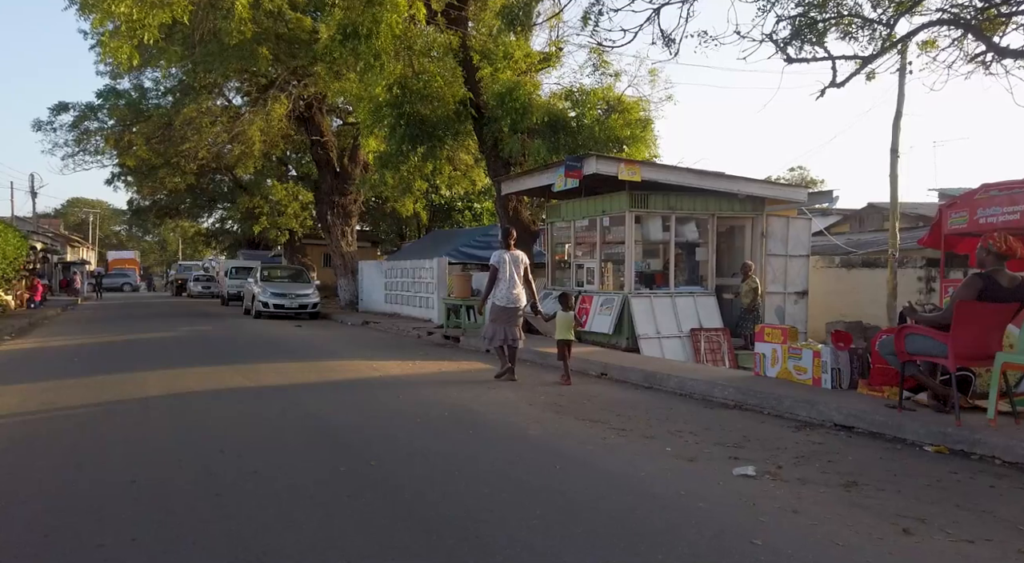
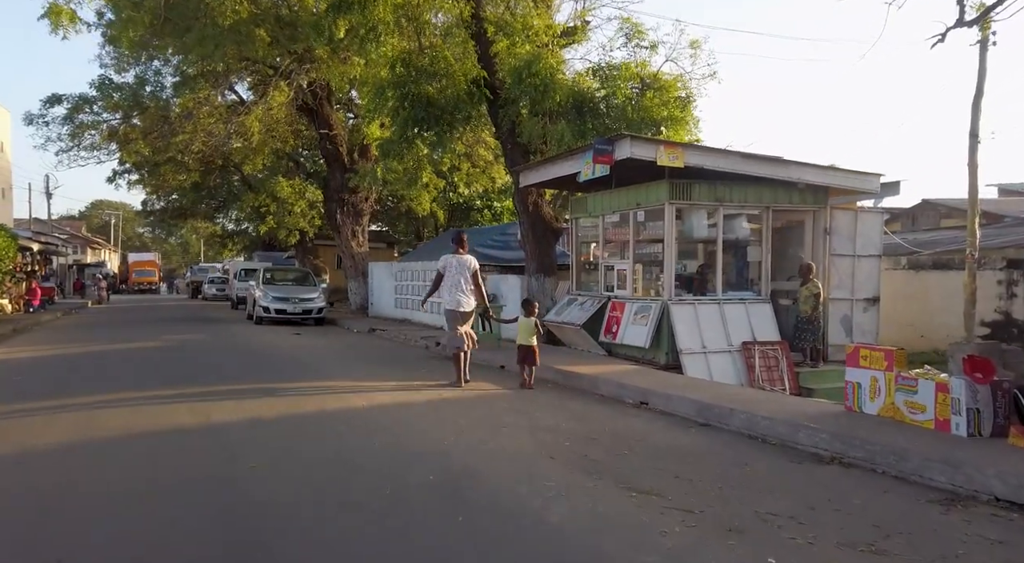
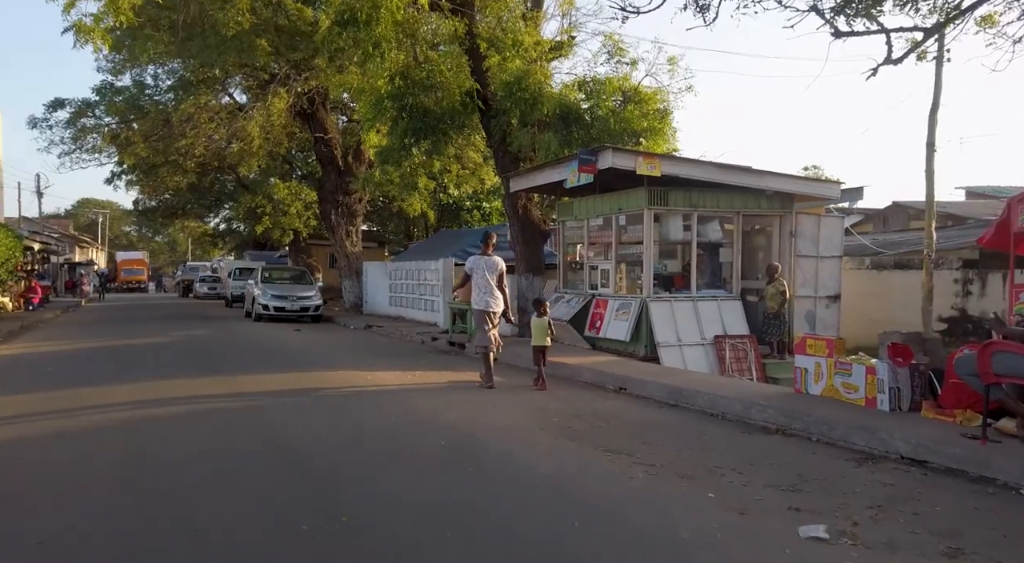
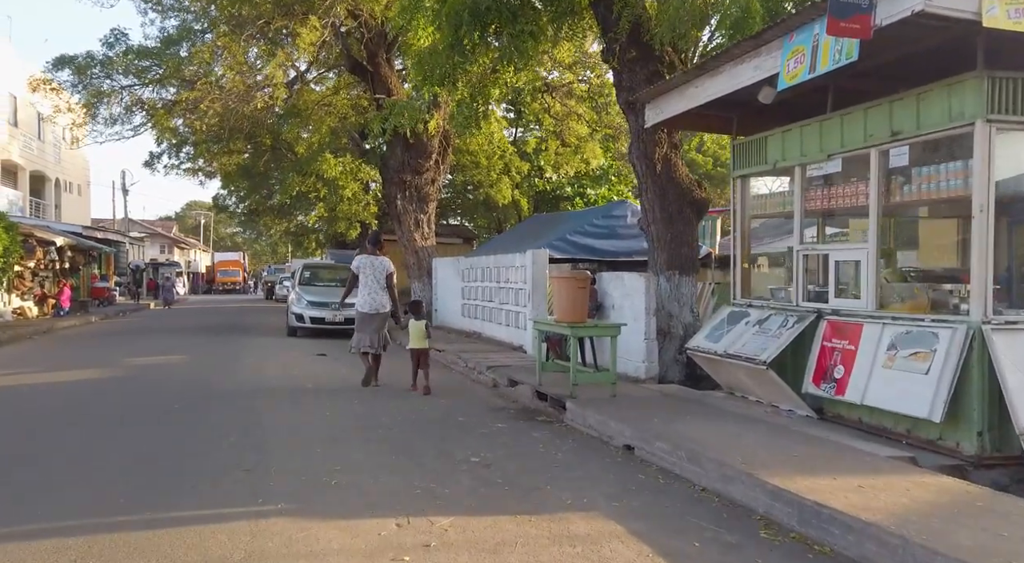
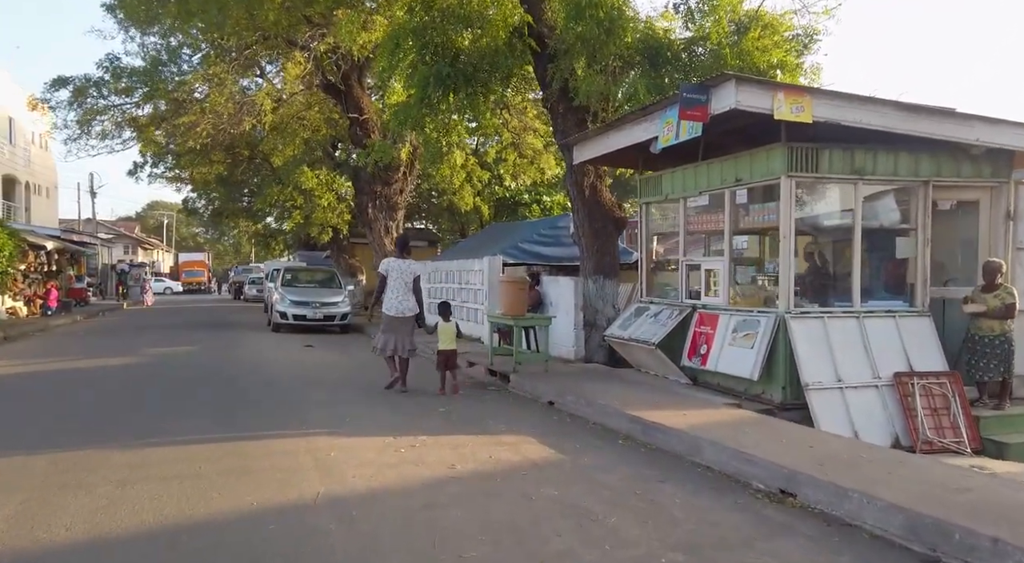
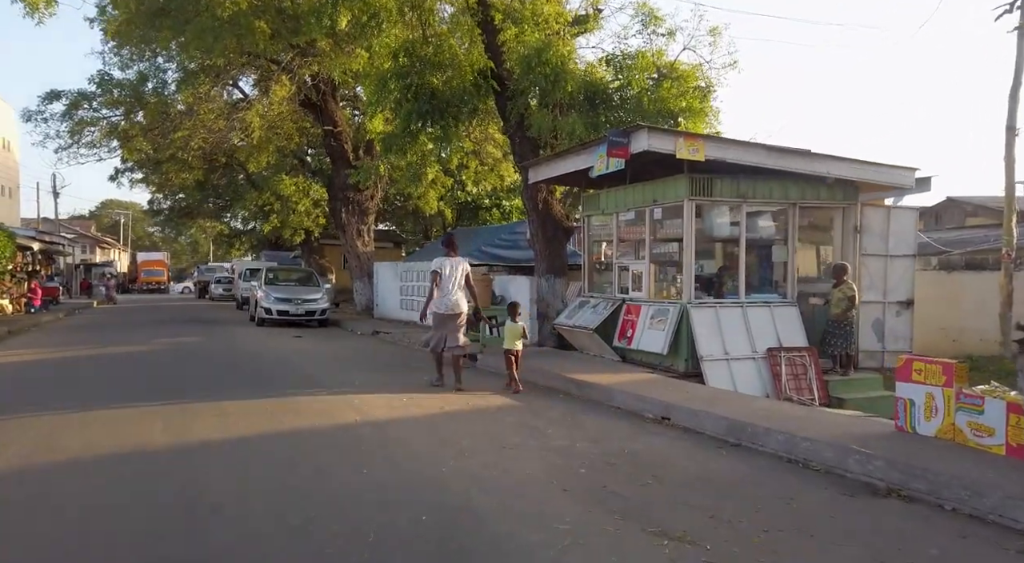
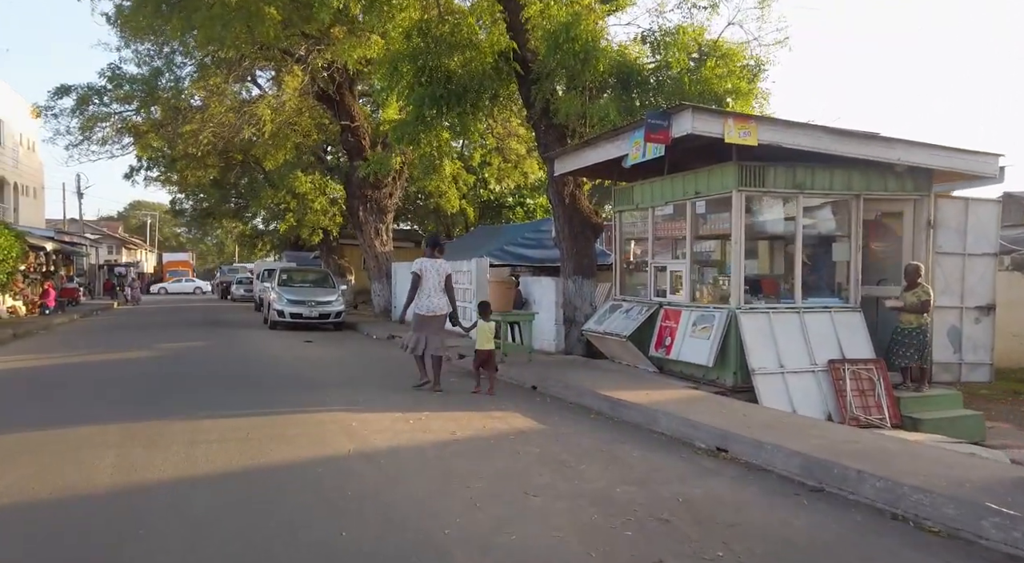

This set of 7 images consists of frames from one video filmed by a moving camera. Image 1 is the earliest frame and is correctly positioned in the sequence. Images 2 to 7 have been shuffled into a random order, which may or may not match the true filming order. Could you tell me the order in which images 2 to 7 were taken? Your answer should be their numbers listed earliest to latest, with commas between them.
3, 2, 6, 7, 5, 4
